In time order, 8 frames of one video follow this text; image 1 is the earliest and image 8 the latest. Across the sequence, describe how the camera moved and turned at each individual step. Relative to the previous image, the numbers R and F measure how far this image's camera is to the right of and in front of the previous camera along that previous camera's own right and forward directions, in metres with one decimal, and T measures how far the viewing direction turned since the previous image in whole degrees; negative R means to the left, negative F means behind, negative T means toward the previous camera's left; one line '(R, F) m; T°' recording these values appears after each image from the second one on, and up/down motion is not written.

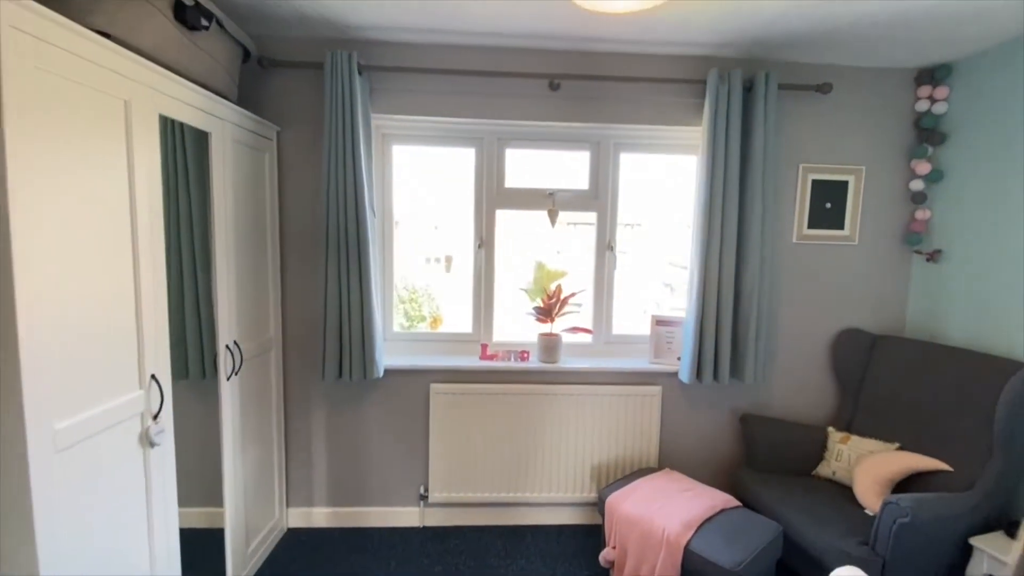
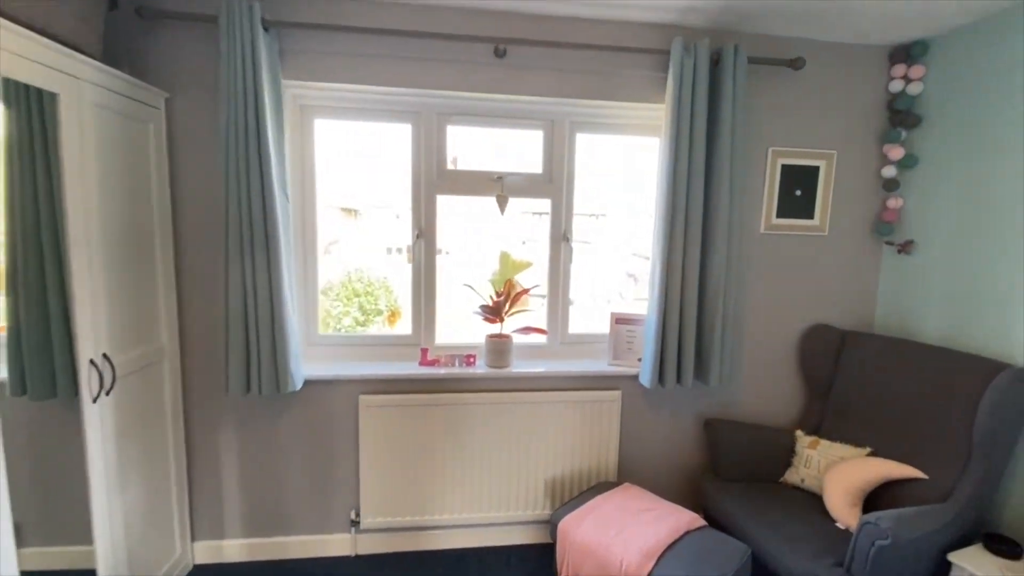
(+0.1, +0.3) m; +4°
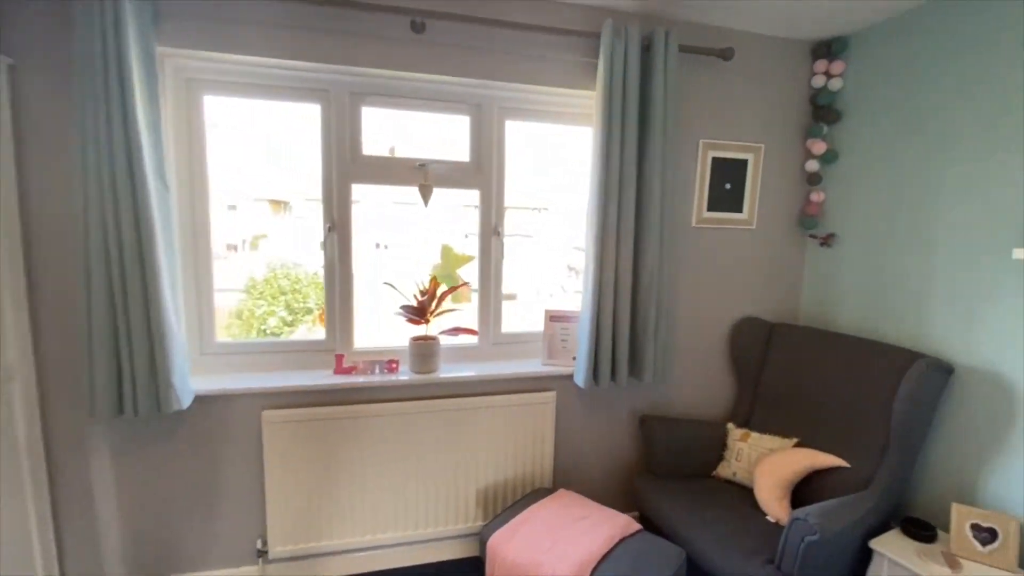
(+0.1, +0.1) m; +7°
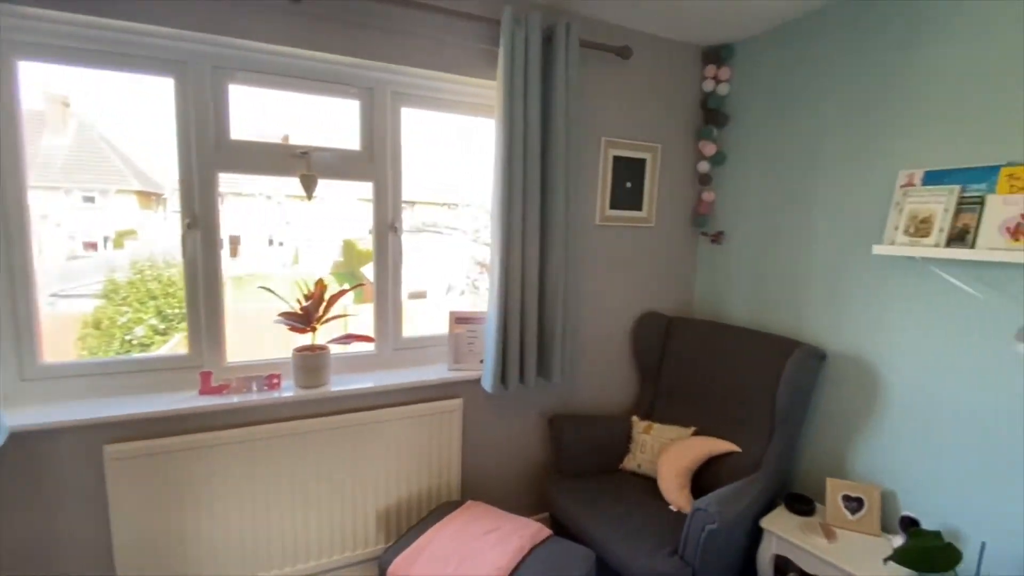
(0.0, +0.1) m; +11°
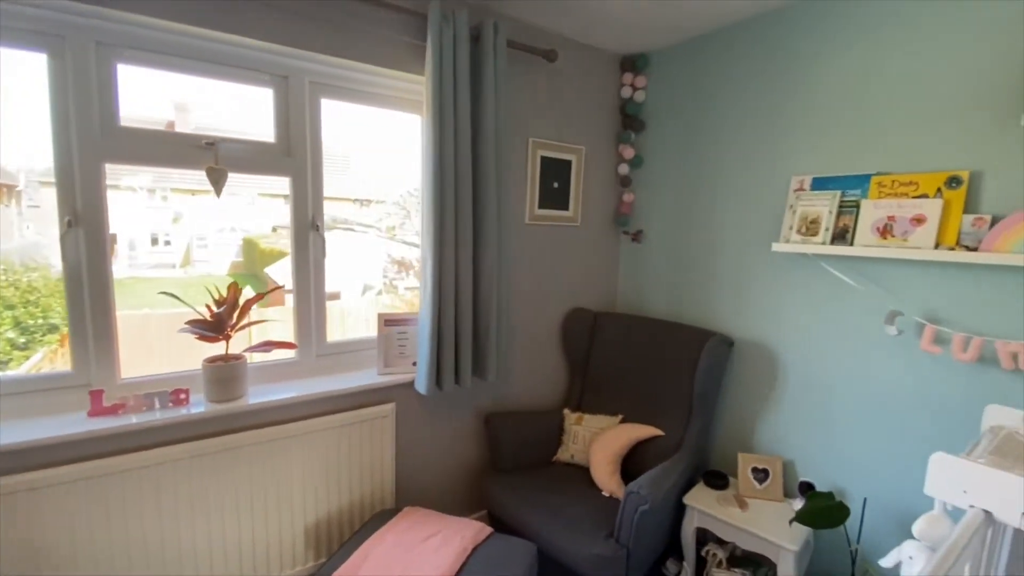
(-0.1, 0.0) m; +10°
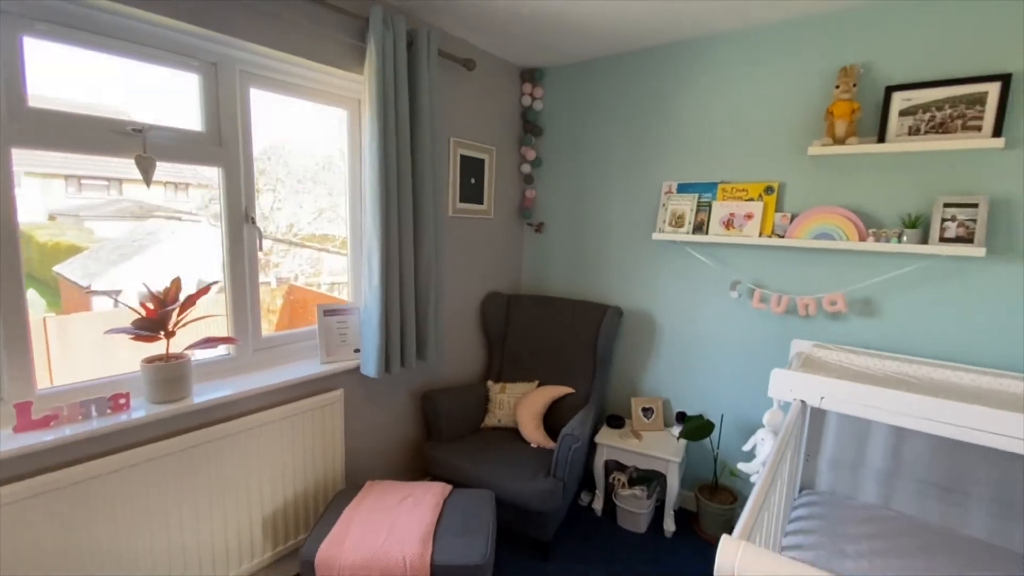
(-0.4, -0.2) m; +18°
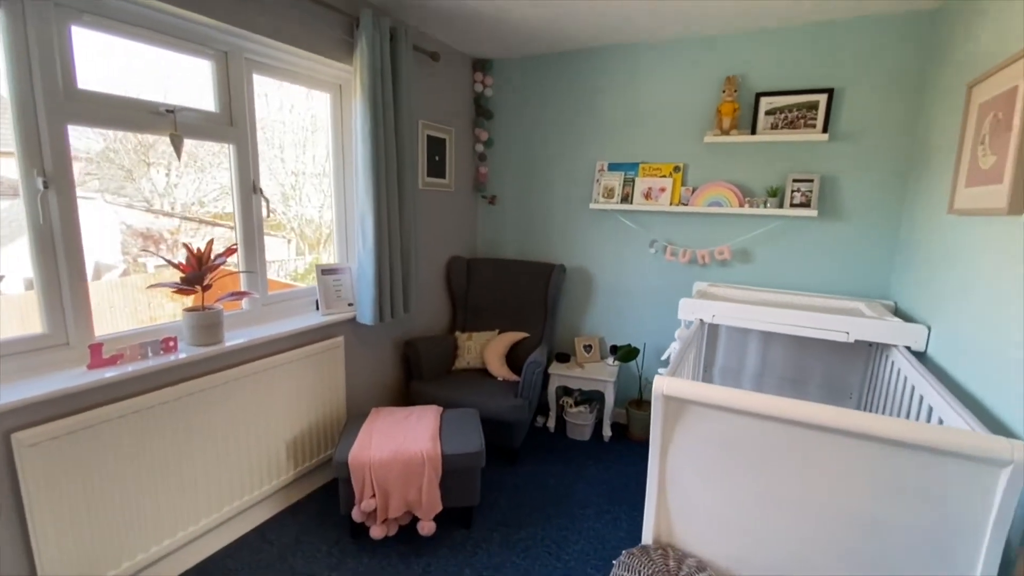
(-0.3, -0.5) m; +10°
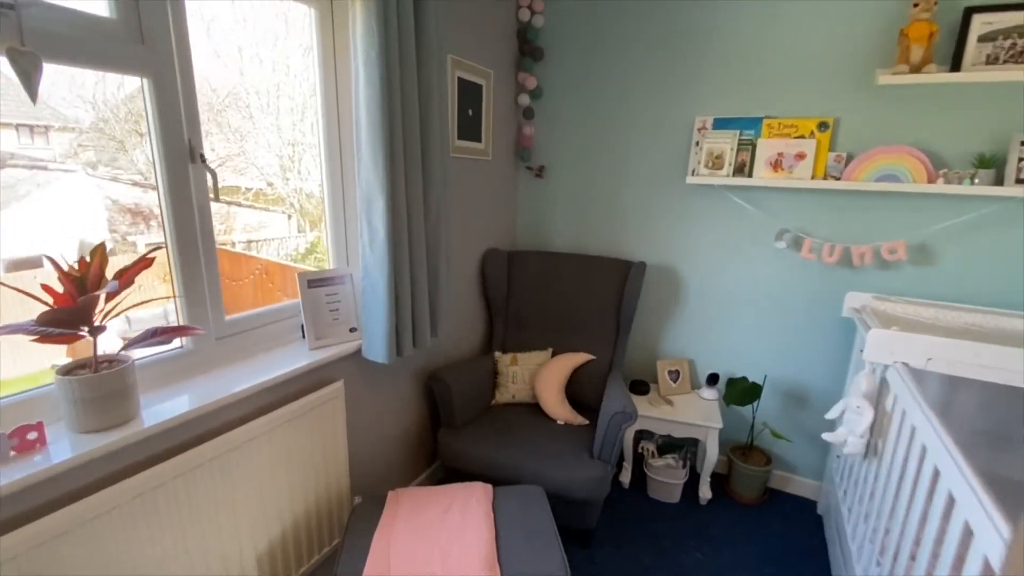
(-0.3, +0.8) m; -1°
